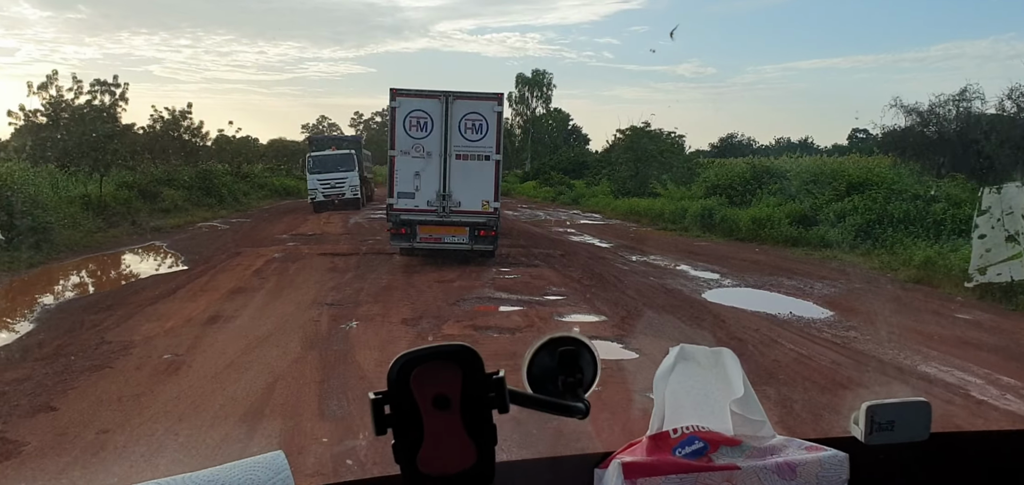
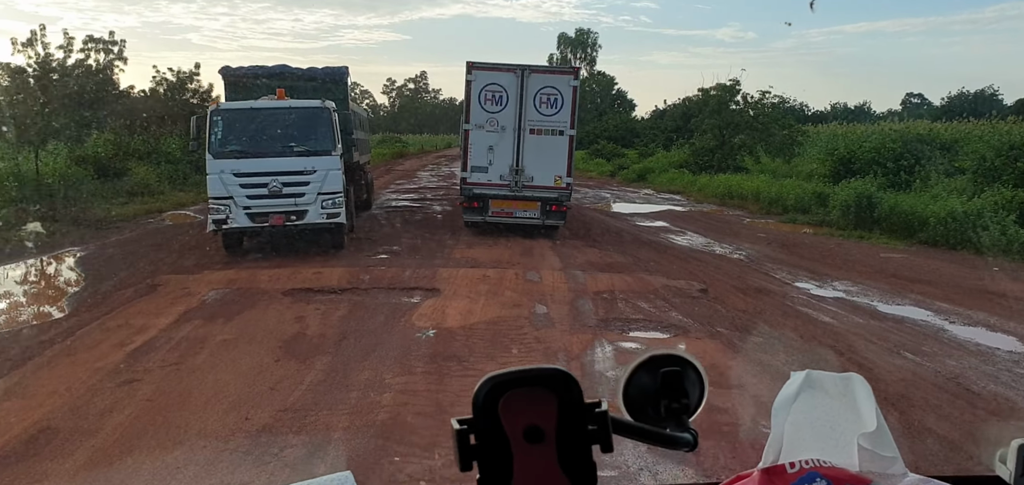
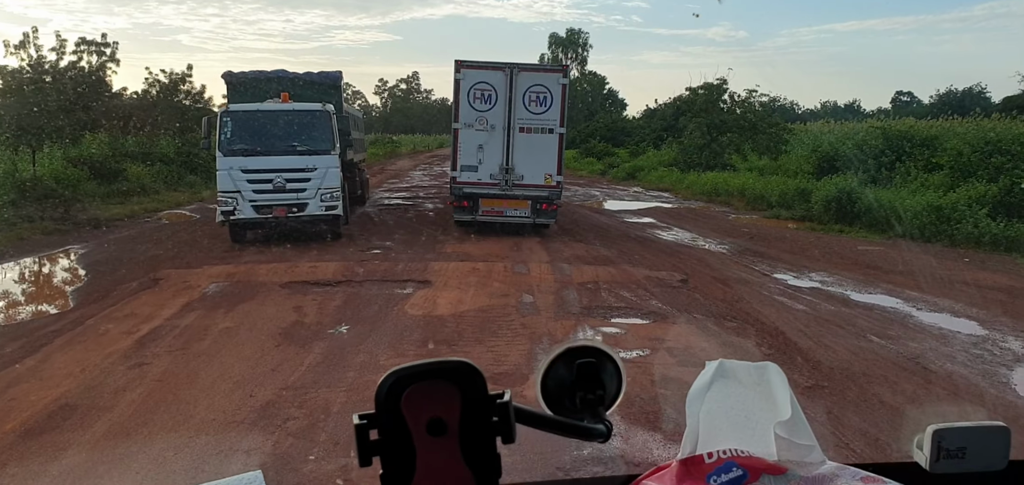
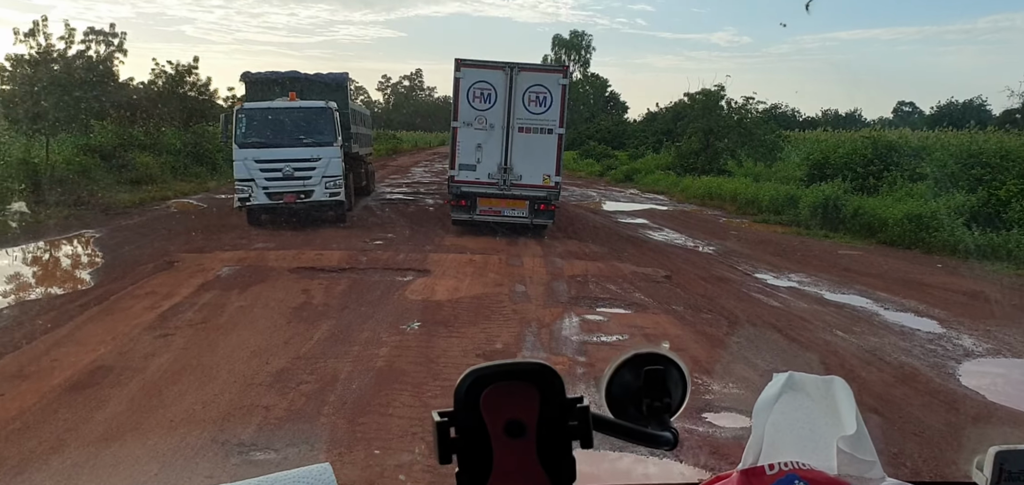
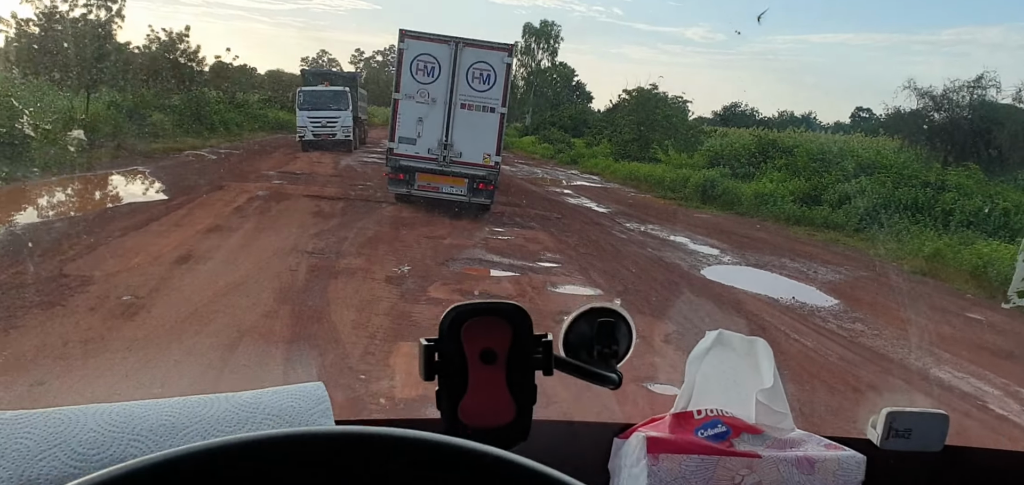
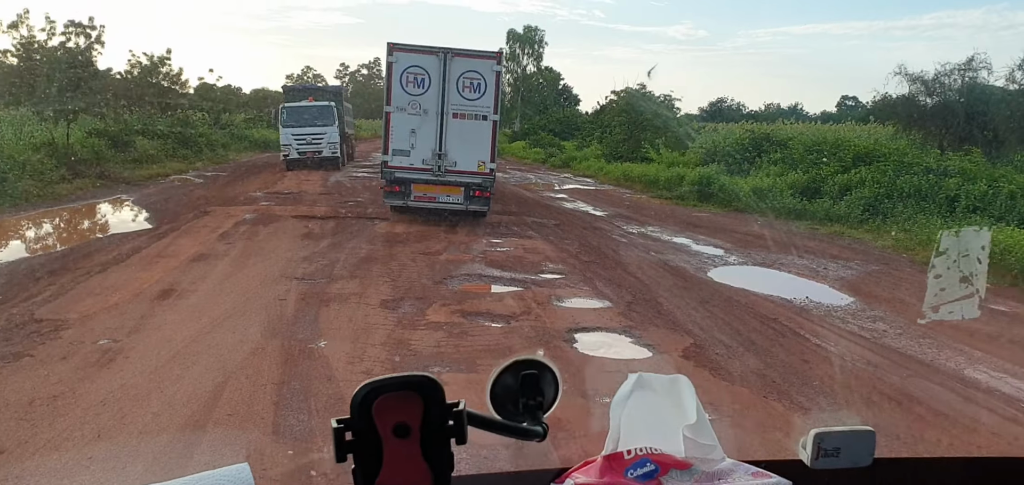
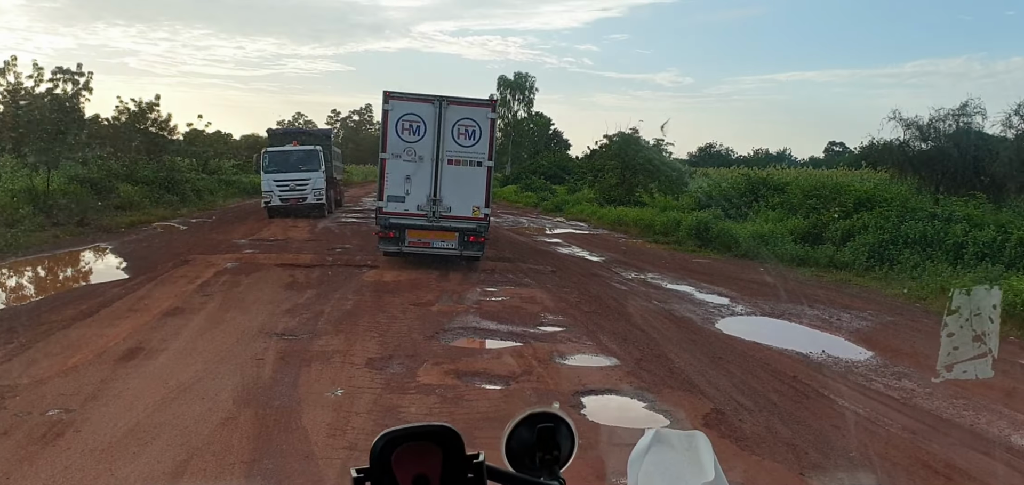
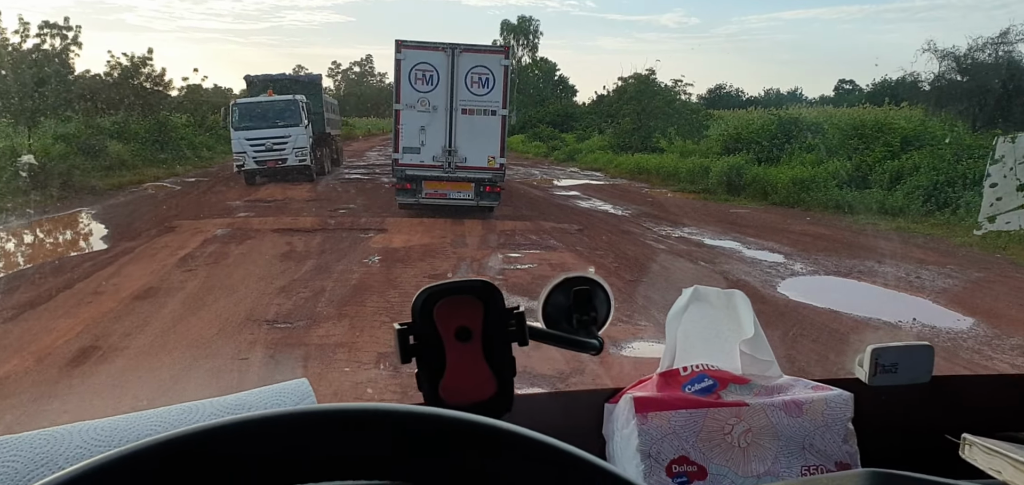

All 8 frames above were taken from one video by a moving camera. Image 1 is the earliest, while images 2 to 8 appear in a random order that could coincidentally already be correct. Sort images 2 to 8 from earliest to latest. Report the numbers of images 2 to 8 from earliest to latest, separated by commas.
5, 6, 7, 8, 4, 3, 2
